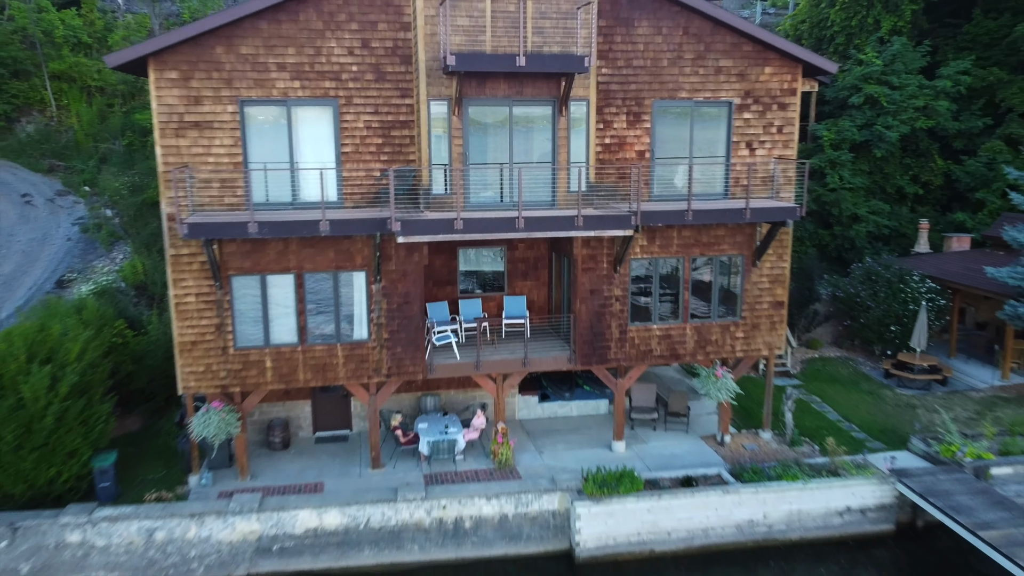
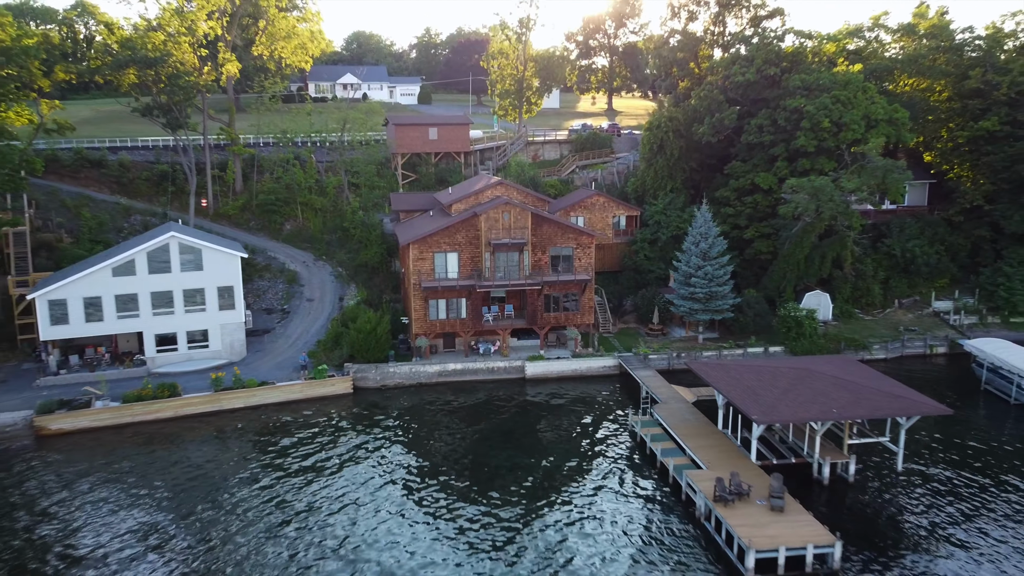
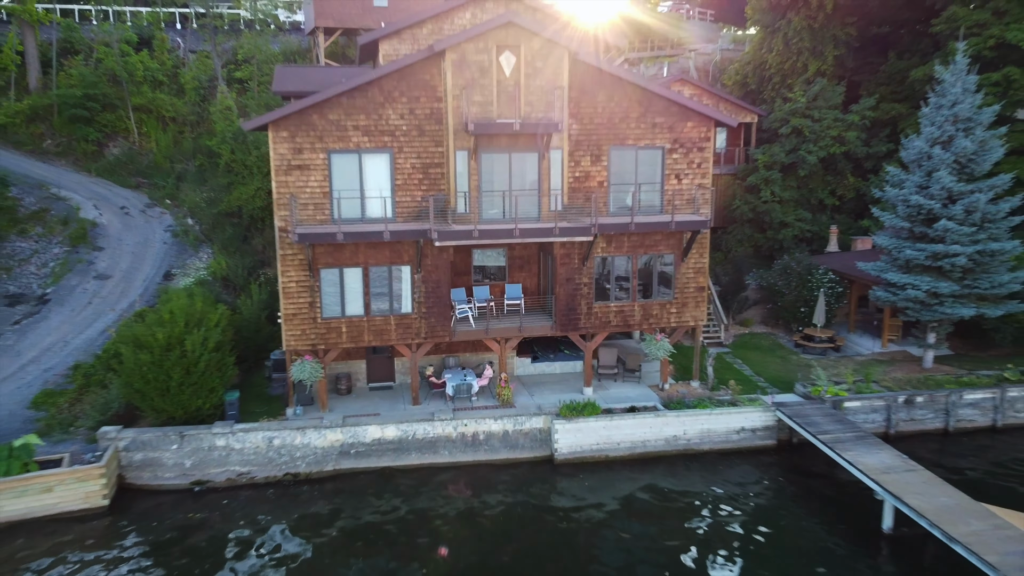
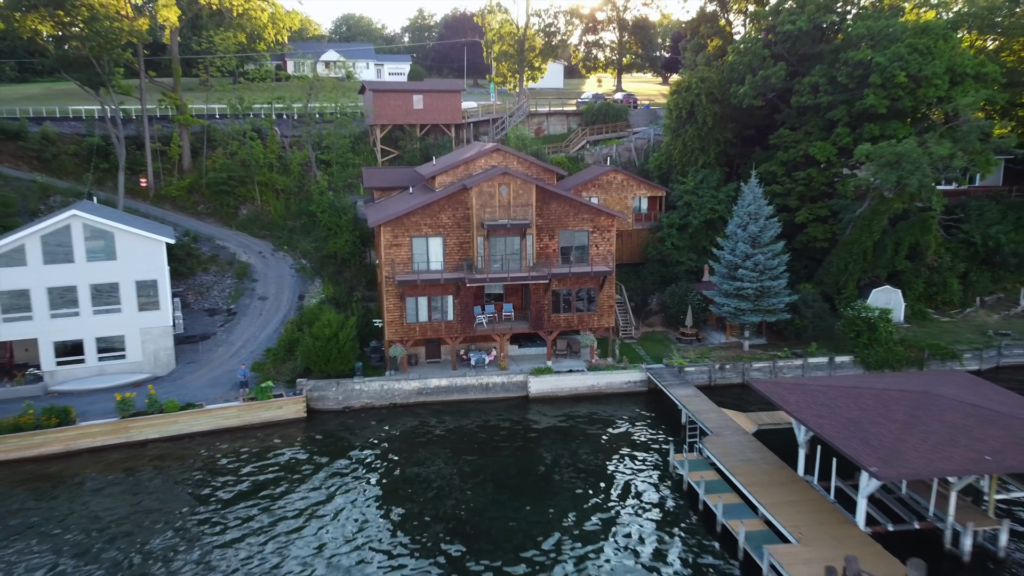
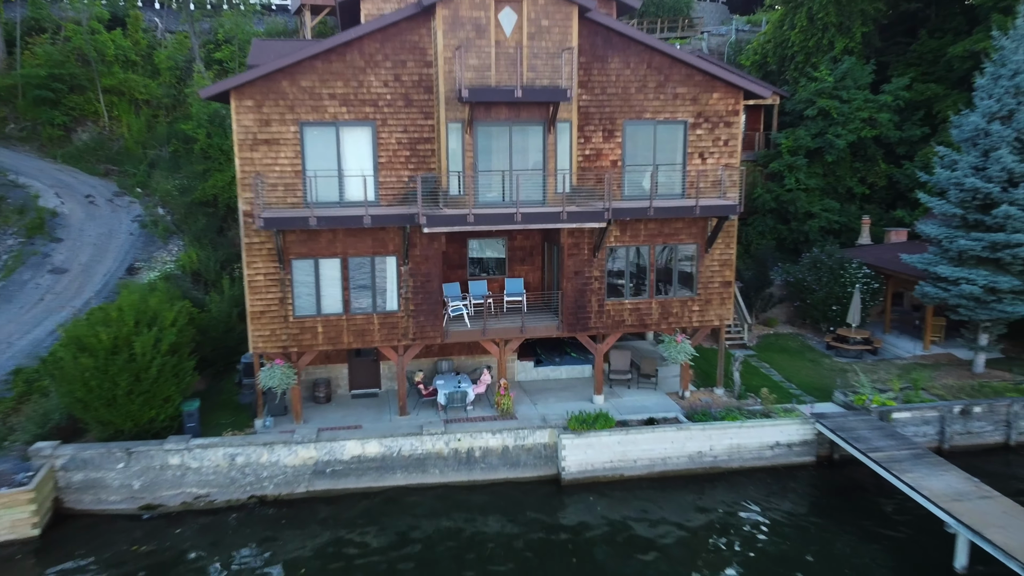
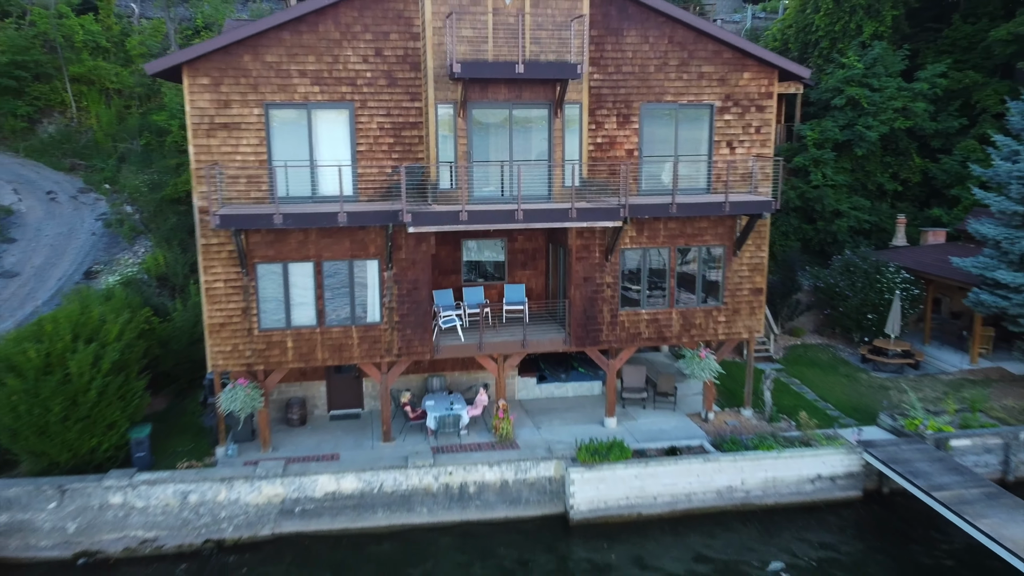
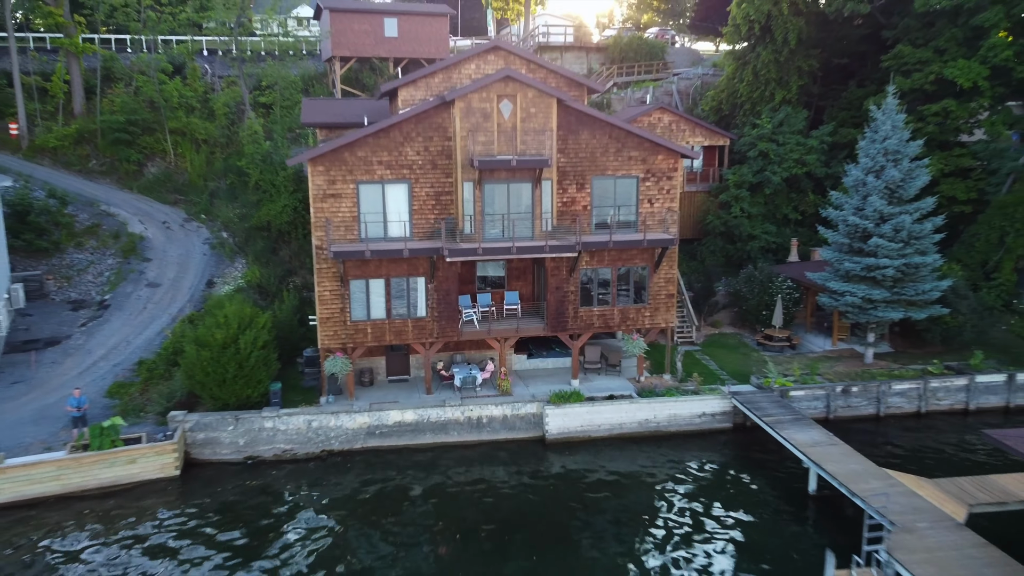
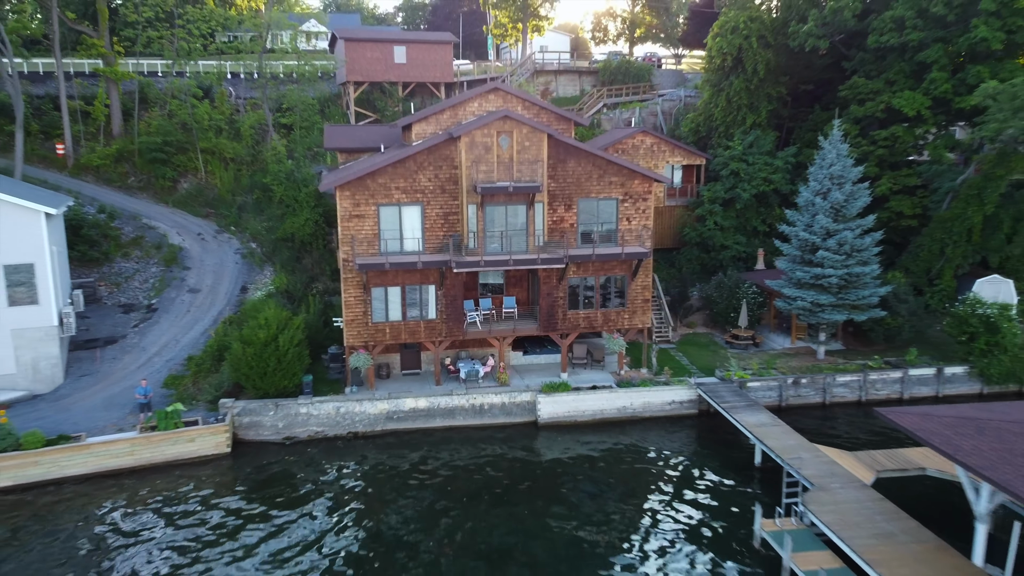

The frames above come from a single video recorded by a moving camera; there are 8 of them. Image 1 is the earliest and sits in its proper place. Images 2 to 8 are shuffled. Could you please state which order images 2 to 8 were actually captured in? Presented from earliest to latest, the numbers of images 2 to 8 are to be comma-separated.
6, 5, 3, 7, 8, 4, 2
